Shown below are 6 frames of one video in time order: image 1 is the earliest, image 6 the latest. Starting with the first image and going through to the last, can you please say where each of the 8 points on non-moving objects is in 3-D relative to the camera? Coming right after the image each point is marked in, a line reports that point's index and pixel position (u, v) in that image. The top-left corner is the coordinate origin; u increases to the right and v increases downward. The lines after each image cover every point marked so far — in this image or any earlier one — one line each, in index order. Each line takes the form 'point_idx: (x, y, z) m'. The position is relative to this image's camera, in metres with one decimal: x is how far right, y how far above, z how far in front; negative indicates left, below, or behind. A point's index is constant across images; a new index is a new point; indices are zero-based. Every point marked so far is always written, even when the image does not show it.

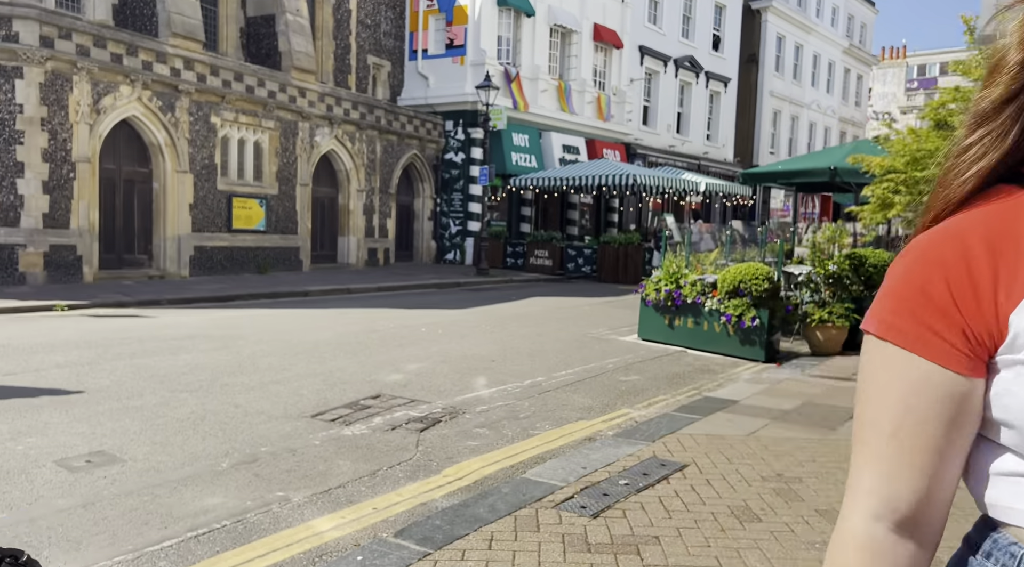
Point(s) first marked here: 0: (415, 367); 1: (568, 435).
0: (-0.9, -0.8, +8.0) m
1: (+0.4, -1.1, +6.0) m
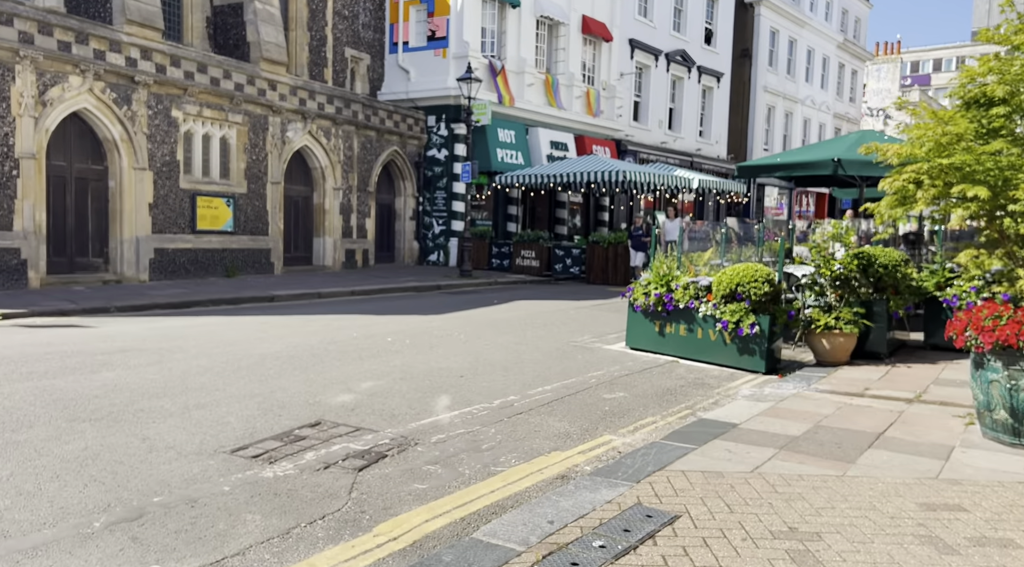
0: (-1.2, -0.9, +7.0) m
1: (+0.1, -1.1, +5.0) m
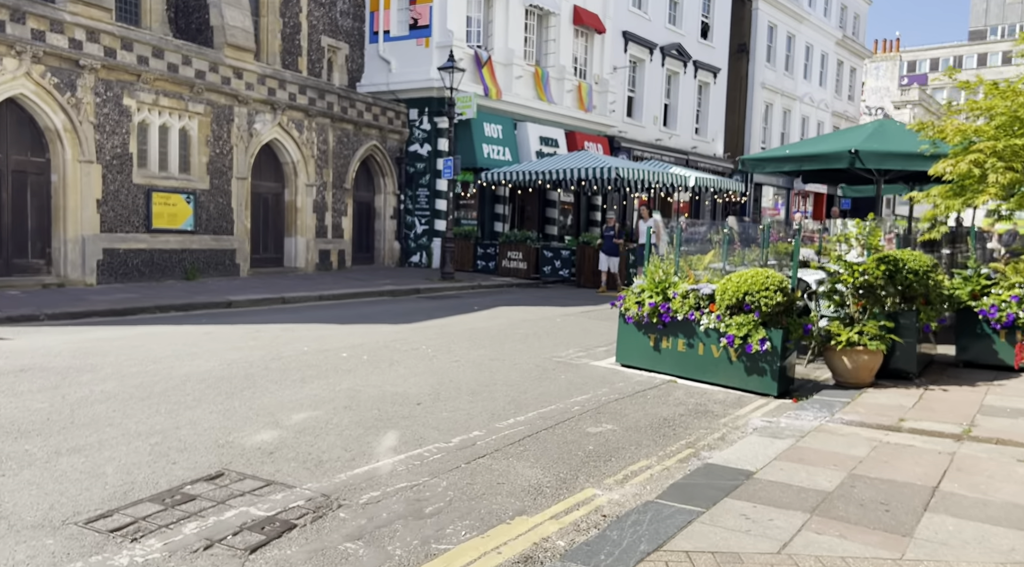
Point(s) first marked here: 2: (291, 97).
0: (-1.5, -0.9, +5.8) m
1: (-0.1, -1.2, +3.8) m
2: (-4.8, +4.0, +18.0) m
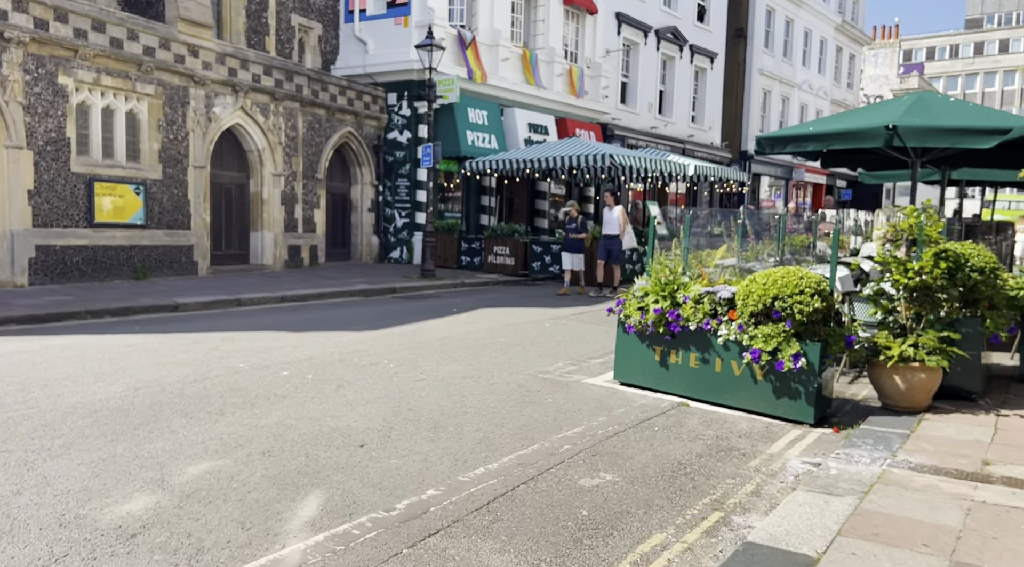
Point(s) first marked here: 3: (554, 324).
0: (-1.6, -1.0, +4.3) m
1: (-0.2, -1.3, +2.3) m
2: (-5.1, +4.0, +16.5) m
3: (+0.5, -0.5, +10.7) m
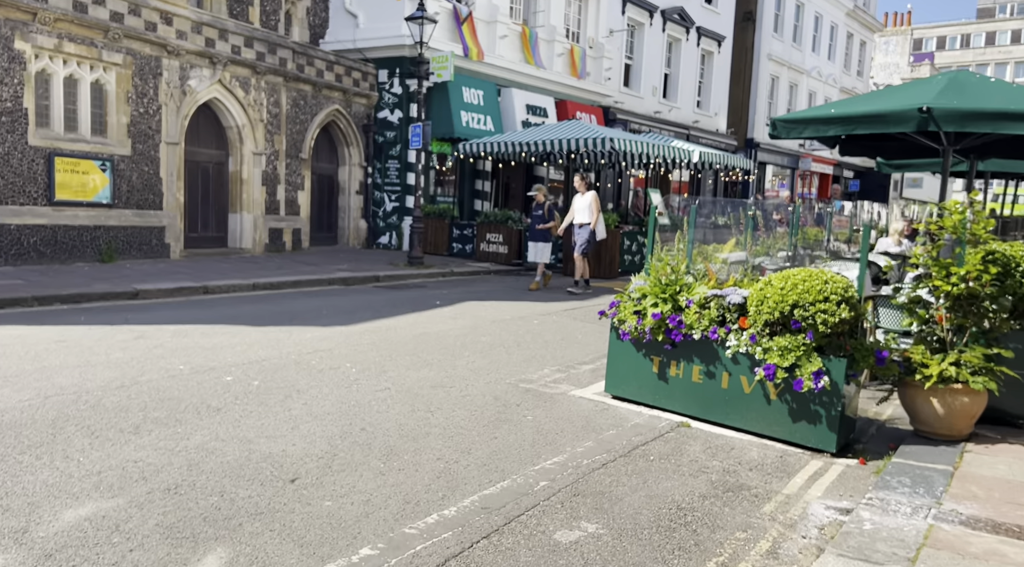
0: (-1.8, -1.0, +3.4) m
1: (-0.4, -1.3, +1.4) m
2: (-5.1, +4.3, +15.5) m
3: (+0.4, -0.4, +9.8) m
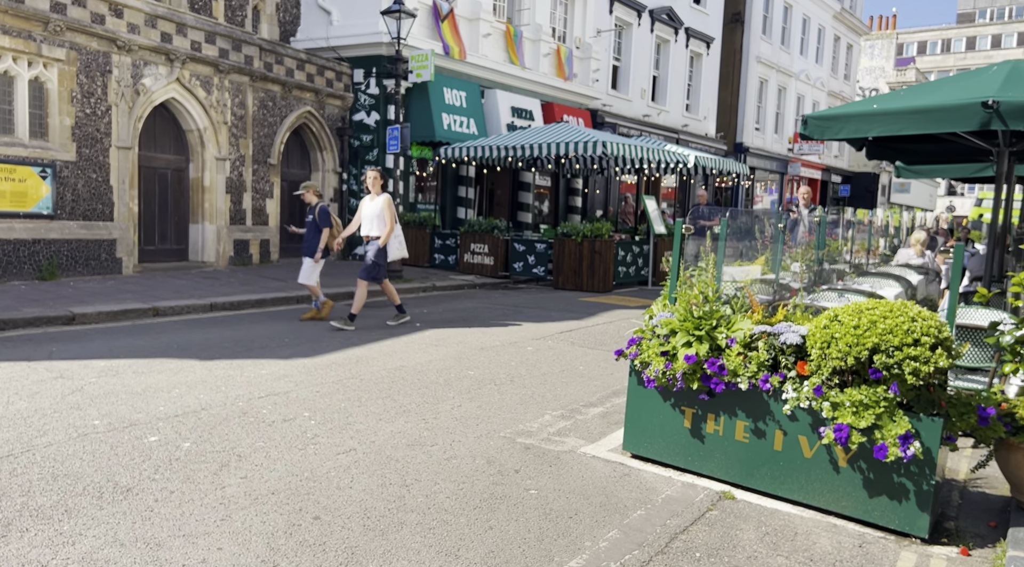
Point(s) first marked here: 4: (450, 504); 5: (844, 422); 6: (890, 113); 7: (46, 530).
0: (-1.8, -1.2, +2.2) m
1: (-0.3, -1.5, +0.2) m
2: (-5.4, +4.0, +14.2) m
3: (+0.3, -0.7, +8.6) m
4: (-0.3, -1.1, +4.1) m
5: (+1.6, -0.7, +4.1) m
6: (+3.1, +1.4, +6.8) m
7: (-2.0, -1.0, +3.6) m
